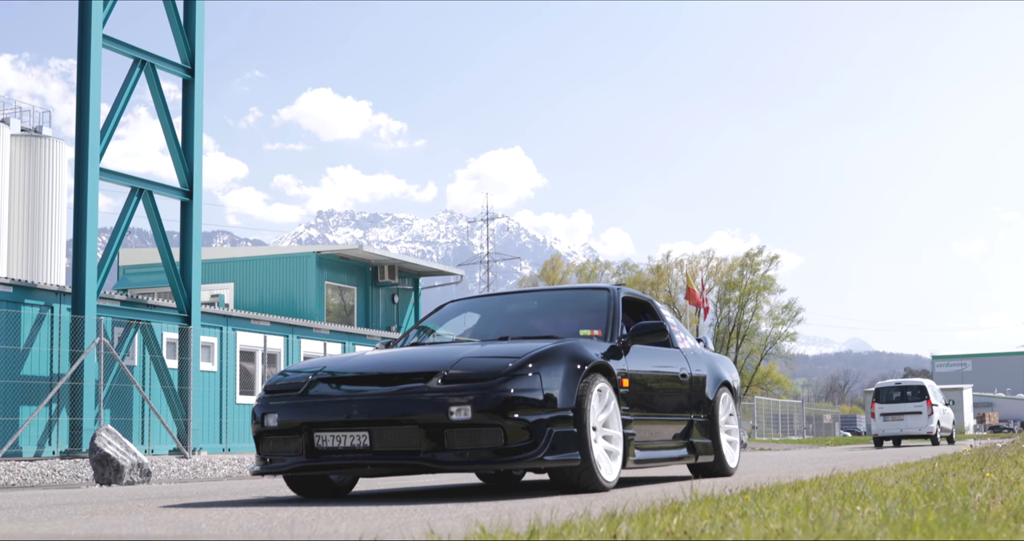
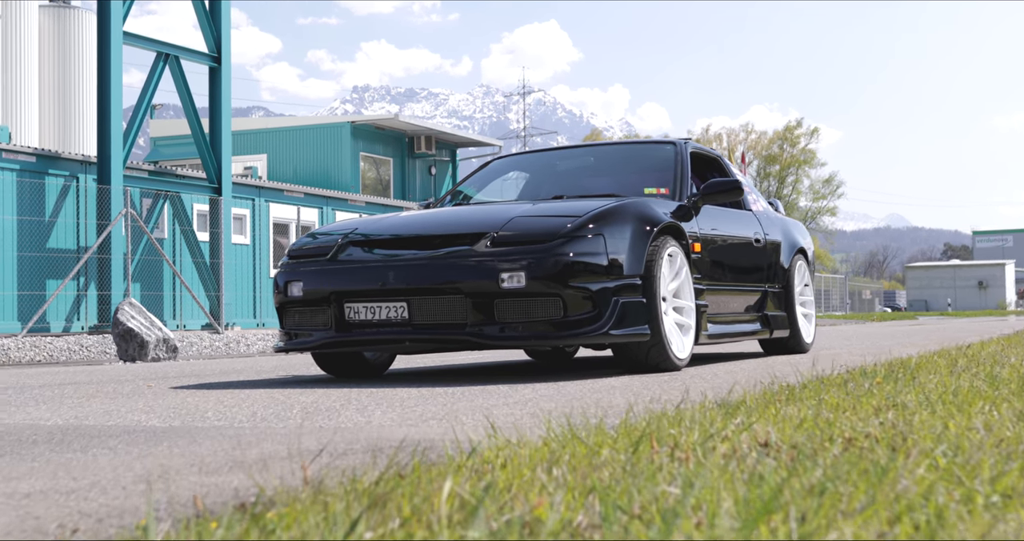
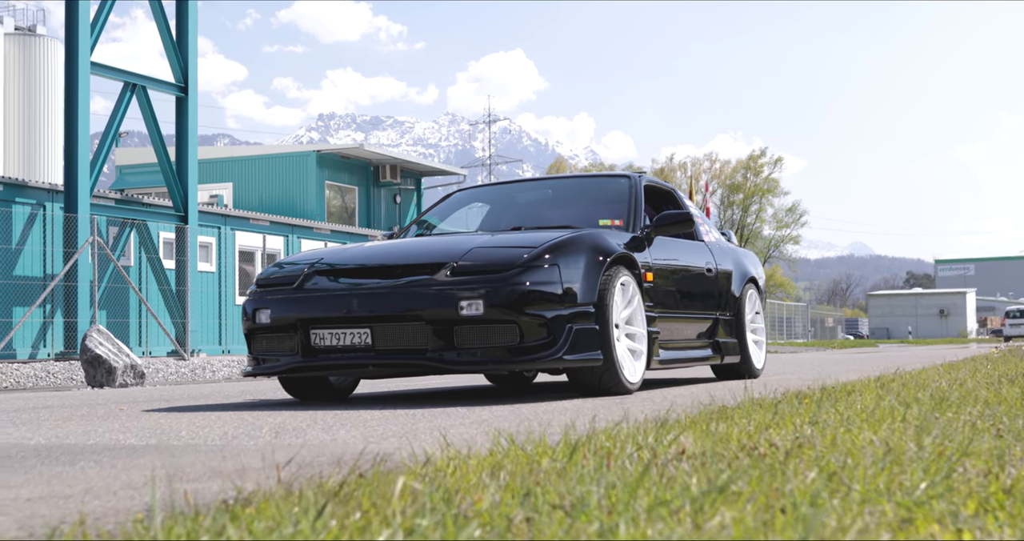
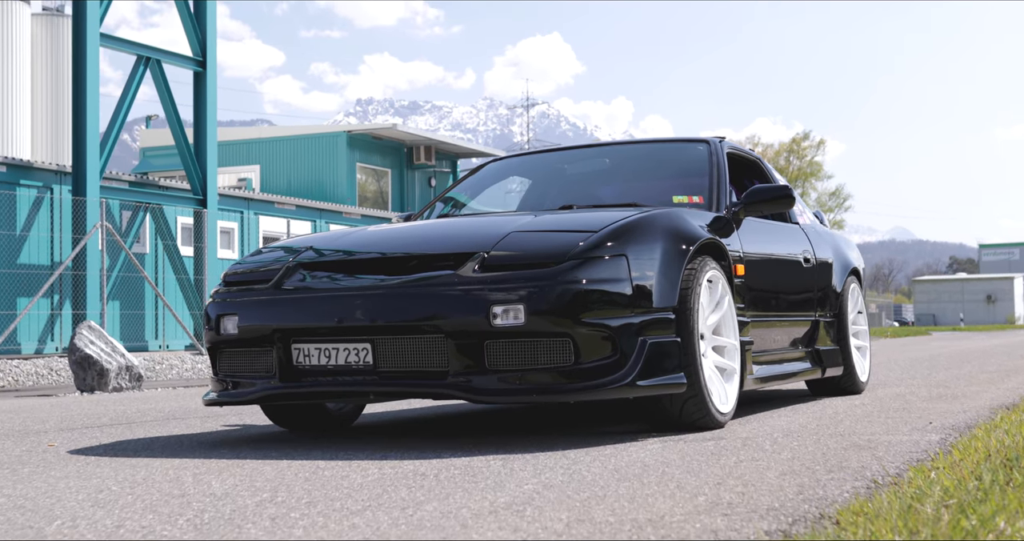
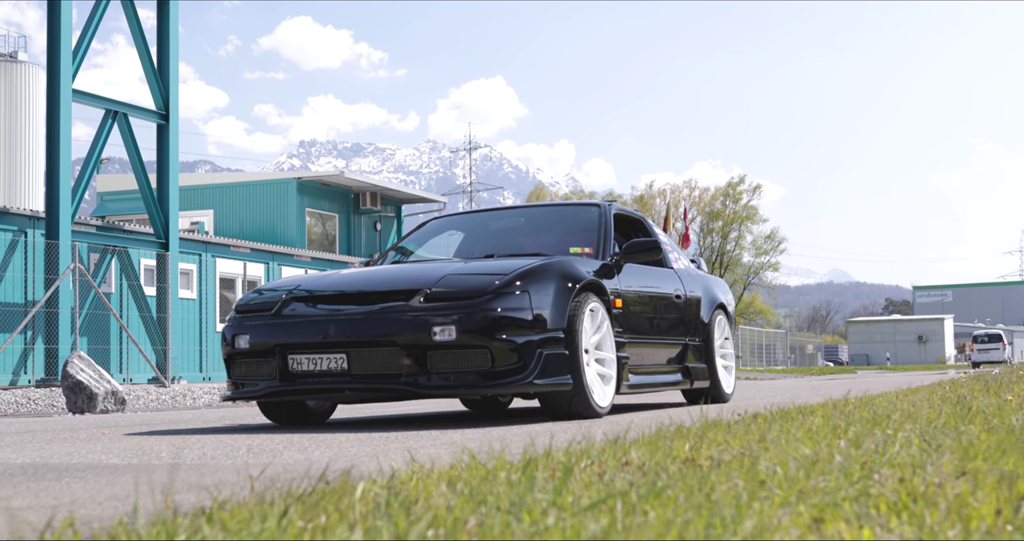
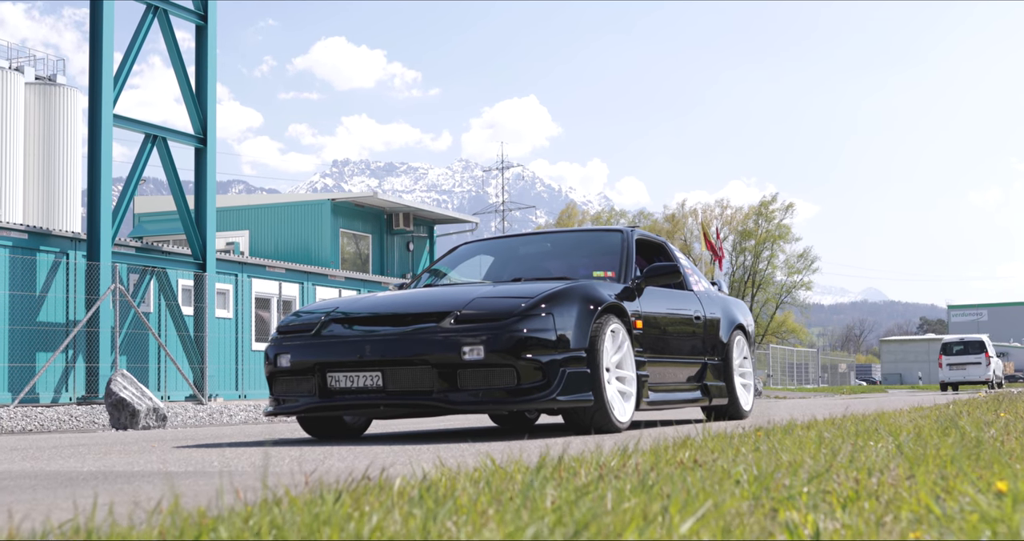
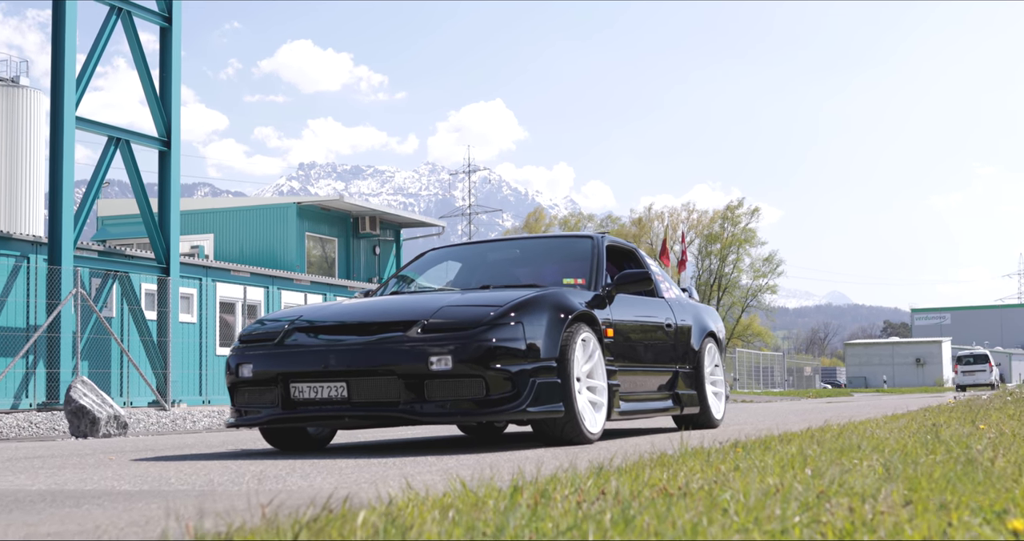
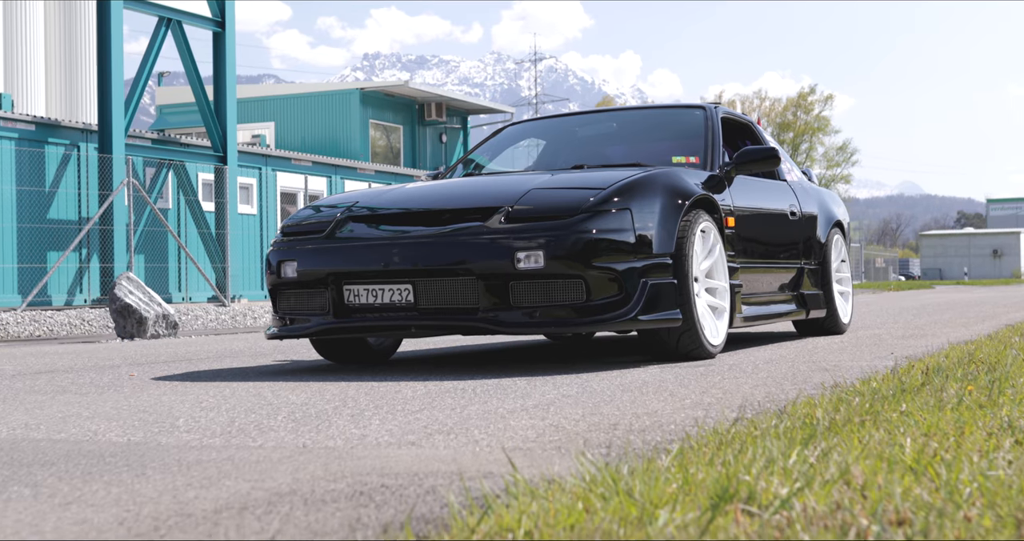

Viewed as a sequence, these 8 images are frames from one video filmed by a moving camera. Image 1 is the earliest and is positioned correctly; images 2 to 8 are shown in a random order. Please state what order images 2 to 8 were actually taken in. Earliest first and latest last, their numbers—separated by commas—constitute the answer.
6, 7, 5, 3, 2, 8, 4
